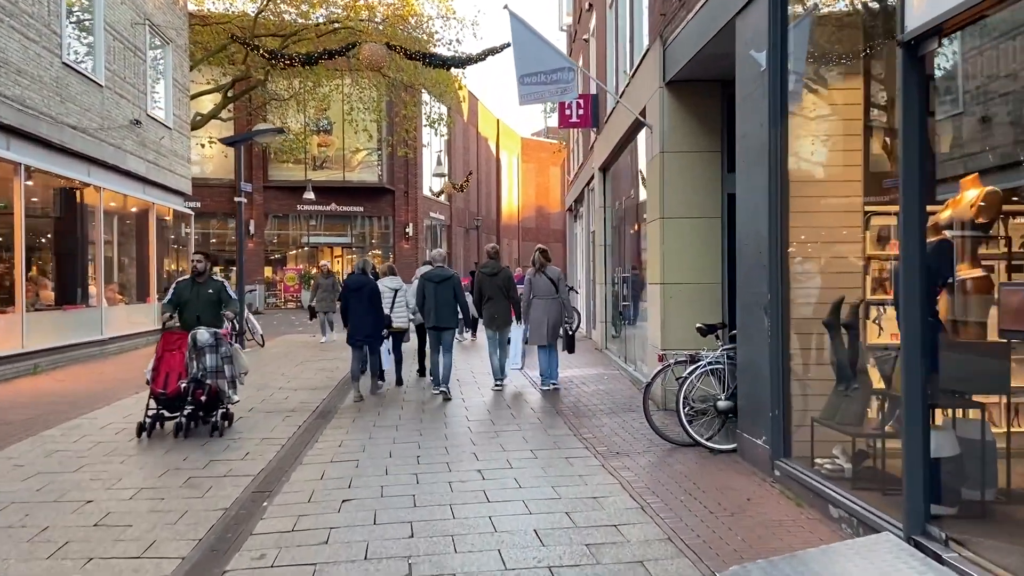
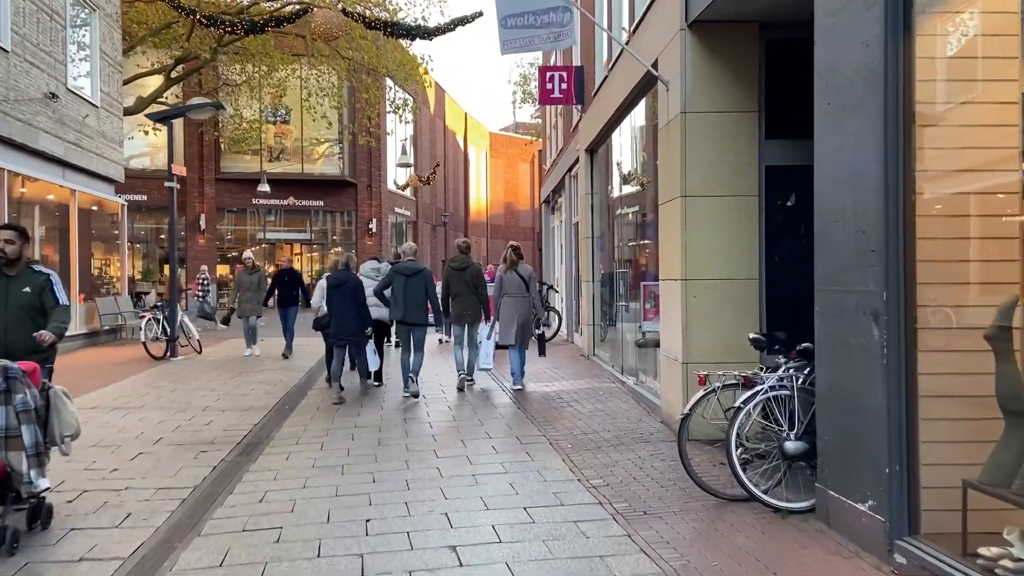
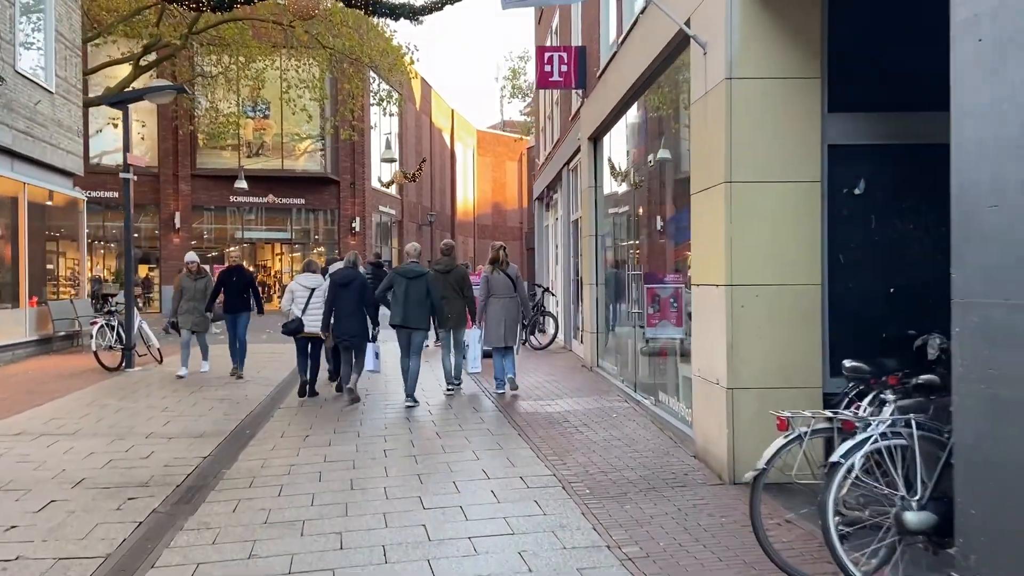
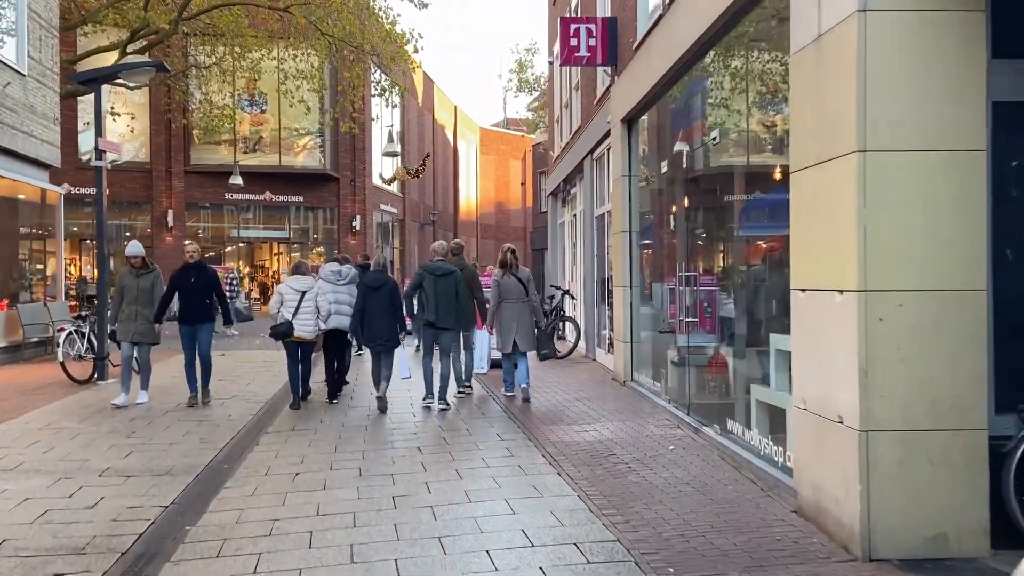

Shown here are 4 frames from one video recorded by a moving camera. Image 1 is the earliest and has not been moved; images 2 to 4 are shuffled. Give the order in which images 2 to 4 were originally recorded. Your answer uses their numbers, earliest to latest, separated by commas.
2, 3, 4
